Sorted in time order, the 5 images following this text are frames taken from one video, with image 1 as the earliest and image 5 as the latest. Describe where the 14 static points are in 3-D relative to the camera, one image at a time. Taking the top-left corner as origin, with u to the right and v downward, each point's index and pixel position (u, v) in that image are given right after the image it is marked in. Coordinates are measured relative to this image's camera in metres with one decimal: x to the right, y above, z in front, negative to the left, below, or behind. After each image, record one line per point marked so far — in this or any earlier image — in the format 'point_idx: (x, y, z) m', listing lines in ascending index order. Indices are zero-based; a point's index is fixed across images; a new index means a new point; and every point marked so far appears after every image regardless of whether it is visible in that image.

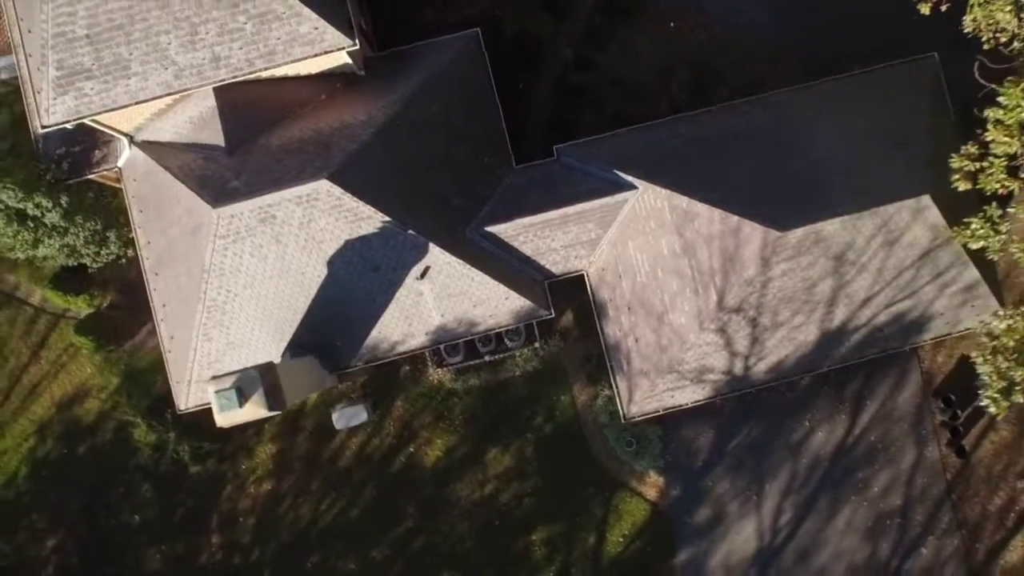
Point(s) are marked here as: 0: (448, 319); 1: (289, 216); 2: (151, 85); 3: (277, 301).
0: (-1.1, -0.5, +20.0) m
1: (-3.1, +1.0, +17.2) m
2: (-5.2, +2.9, +16.9) m
3: (-3.6, -0.2, +18.8) m
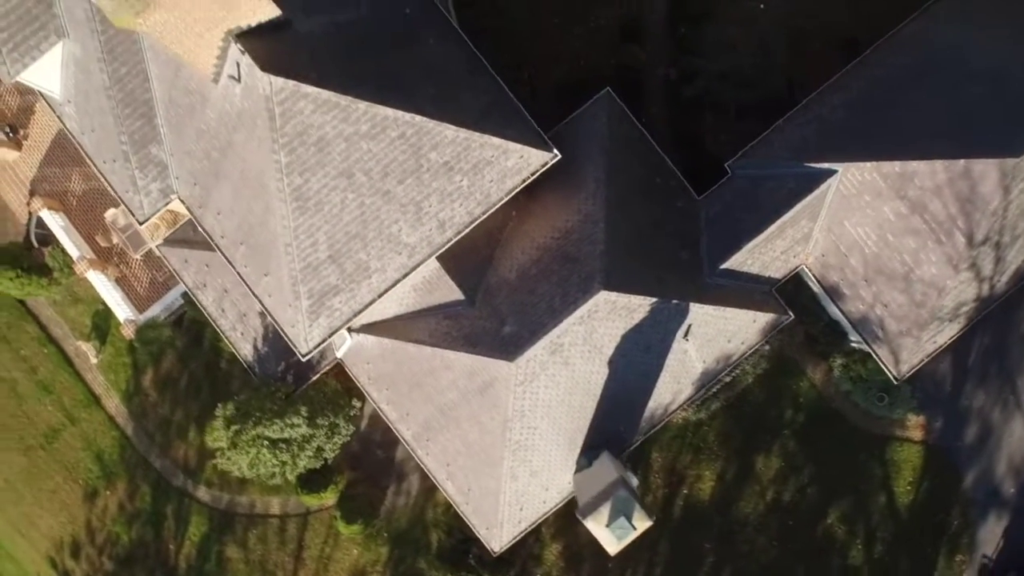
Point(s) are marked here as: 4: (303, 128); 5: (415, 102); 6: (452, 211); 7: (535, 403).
0: (+3.3, -1.2, +20.4) m
1: (+0.9, -0.7, +17.5) m
2: (-1.7, +0.2, +17.1) m
3: (+0.9, -2.0, +19.1) m
4: (-2.6, +2.0, +15.1) m
5: (-1.3, +2.4, +16.0) m
6: (-0.9, +1.1, +16.8) m
7: (+0.4, -1.7, +18.3) m
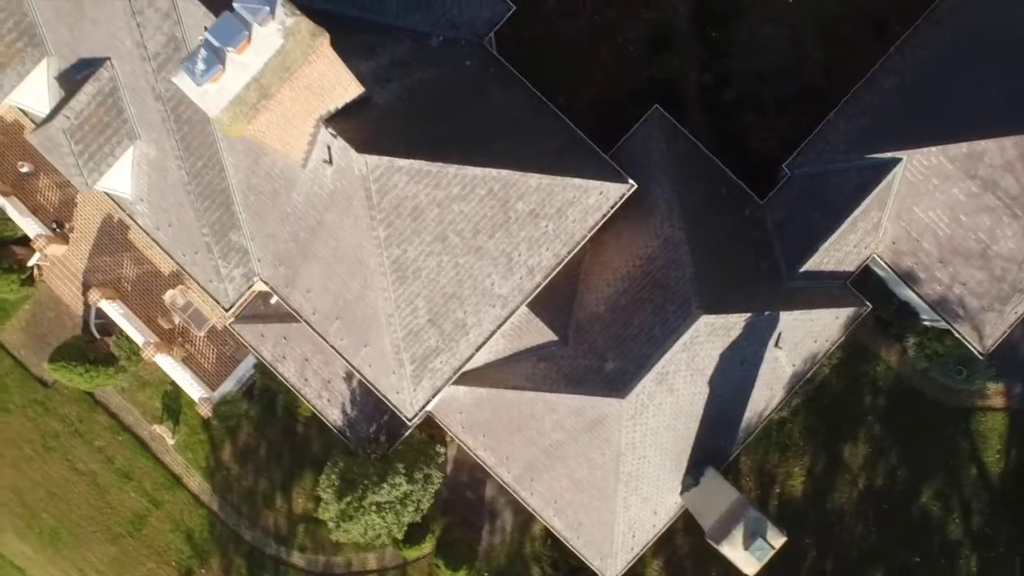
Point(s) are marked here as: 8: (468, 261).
0: (+4.8, -1.3, +20.4) m
1: (+2.4, -1.1, +17.5) m
2: (-0.3, -0.5, +17.1) m
3: (+2.6, -2.4, +19.1) m
4: (-1.4, +1.1, +15.1) m
5: (-0.2, +1.7, +15.9) m
6: (+0.4, +0.5, +16.8) m
7: (+2.0, -2.2, +18.3) m
8: (-0.6, +0.4, +16.3) m
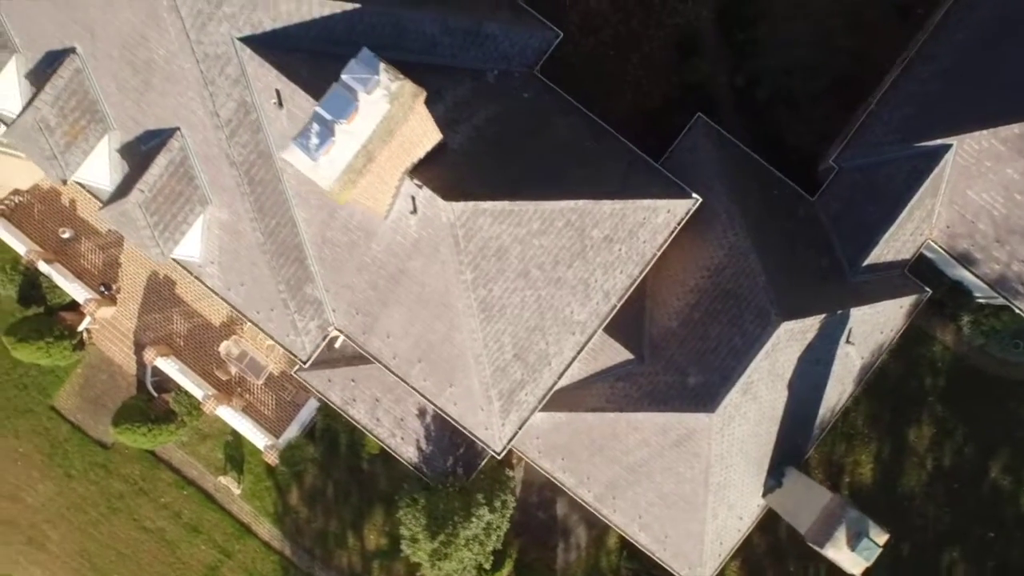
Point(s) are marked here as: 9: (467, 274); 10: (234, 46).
0: (+6.0, -1.2, +20.5) m
1: (+3.6, -1.2, +17.6) m
2: (+0.8, -0.9, +17.1) m
3: (+3.9, -2.5, +19.2) m
4: (-0.3, +0.6, +15.1) m
5: (+0.8, +1.3, +16.0) m
6: (+1.5, +0.1, +16.8) m
7: (+3.3, -2.4, +18.3) m
8: (+0.5, -0.1, +16.4) m
9: (-0.6, +0.2, +15.2) m
10: (-3.3, +2.9, +14.6) m
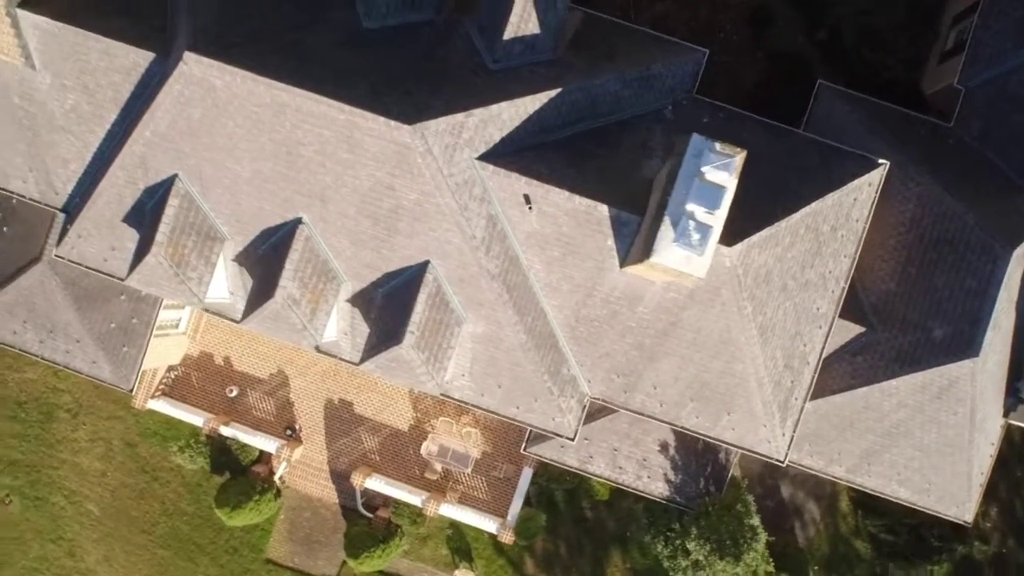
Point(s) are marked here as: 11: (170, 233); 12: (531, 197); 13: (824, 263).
0: (+9.5, +0.6, +21.0) m
1: (+7.3, -0.2, +18.1) m
2: (+4.6, -0.8, +17.5) m
3: (+7.9, -1.4, +19.6) m
4: (+3.1, +0.2, +15.4) m
5: (+3.9, +1.3, +16.3) m
6: (+4.9, +0.3, +17.2) m
7: (+7.4, -1.4, +18.8) m
8: (+4.0, -0.1, +16.7) m
9: (+3.0, -0.2, +15.5) m
10: (-0.5, +1.5, +14.8) m
11: (-4.6, +0.7, +16.1) m
12: (+0.2, +1.1, +14.8) m
13: (+4.4, +0.3, +16.9) m
